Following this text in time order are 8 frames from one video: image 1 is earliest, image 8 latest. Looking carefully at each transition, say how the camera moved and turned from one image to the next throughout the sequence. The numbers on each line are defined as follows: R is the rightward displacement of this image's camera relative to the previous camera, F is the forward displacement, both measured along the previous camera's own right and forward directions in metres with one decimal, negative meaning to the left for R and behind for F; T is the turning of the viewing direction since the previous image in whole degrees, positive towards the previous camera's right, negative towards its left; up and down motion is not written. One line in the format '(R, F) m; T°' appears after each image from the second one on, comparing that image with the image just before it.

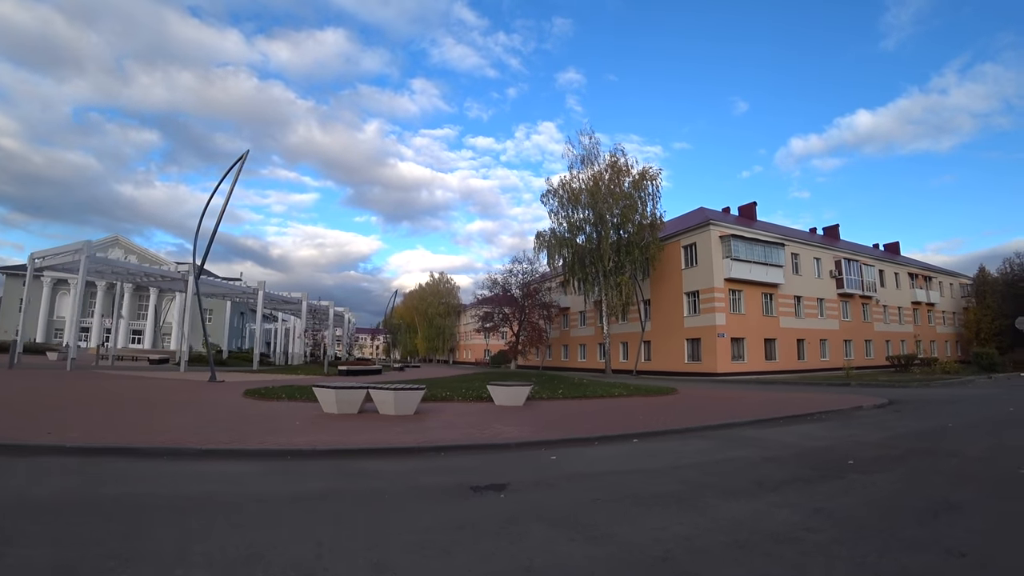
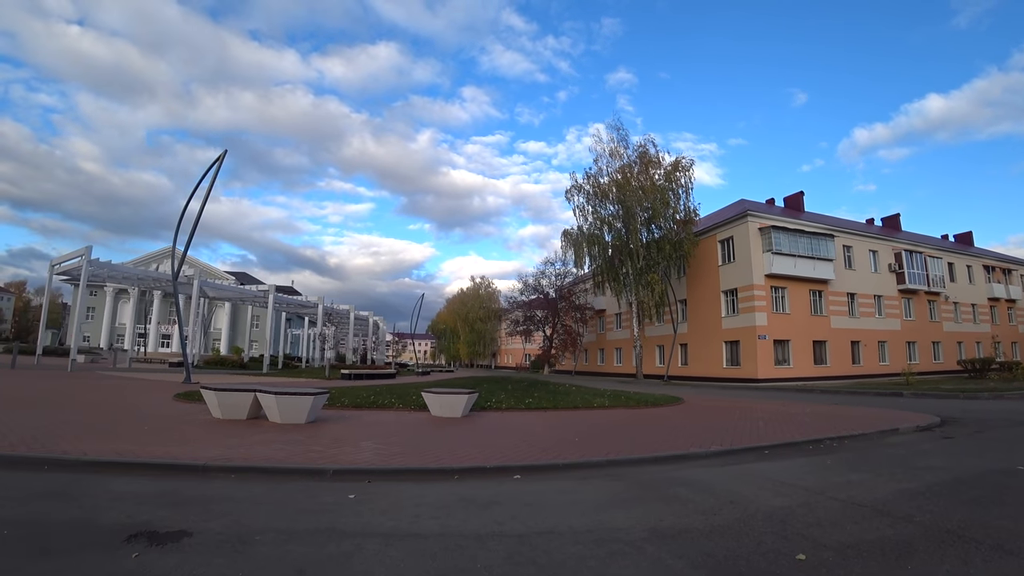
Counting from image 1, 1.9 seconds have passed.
(+2.6, +2.8) m; -5°
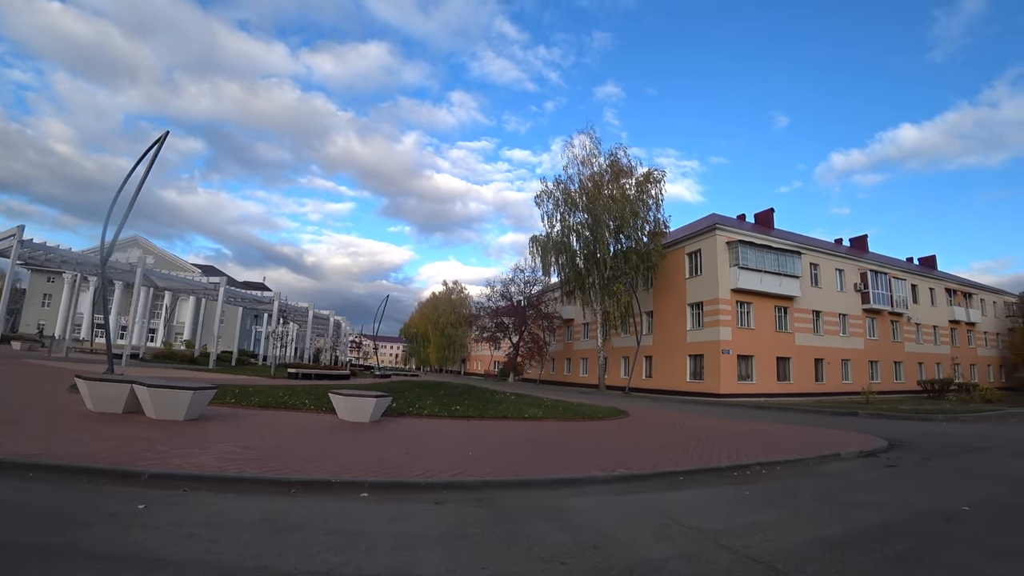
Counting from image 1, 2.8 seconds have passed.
(+1.2, +1.2) m; +2°
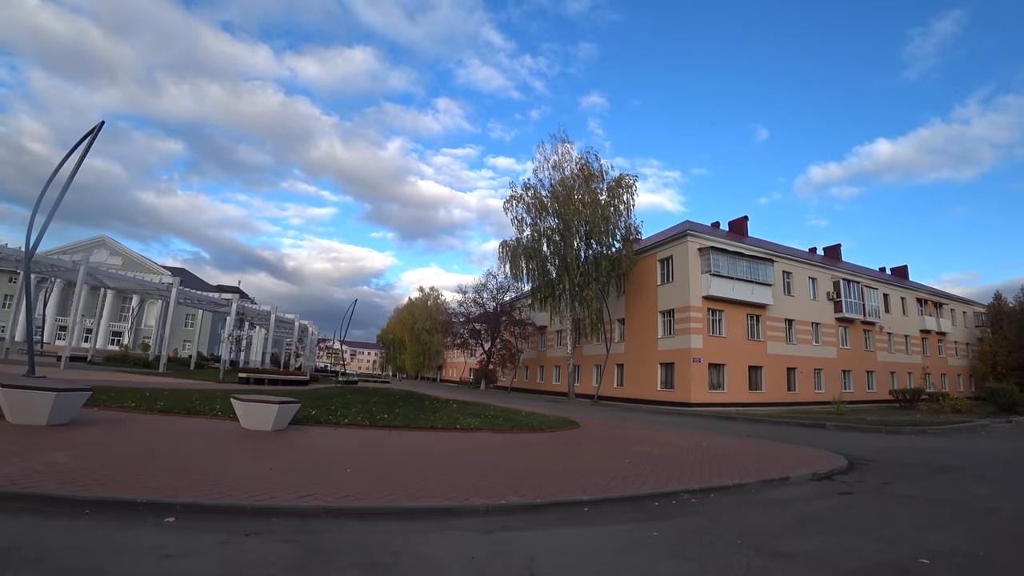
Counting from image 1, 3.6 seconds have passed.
(+1.1, +1.2) m; +2°
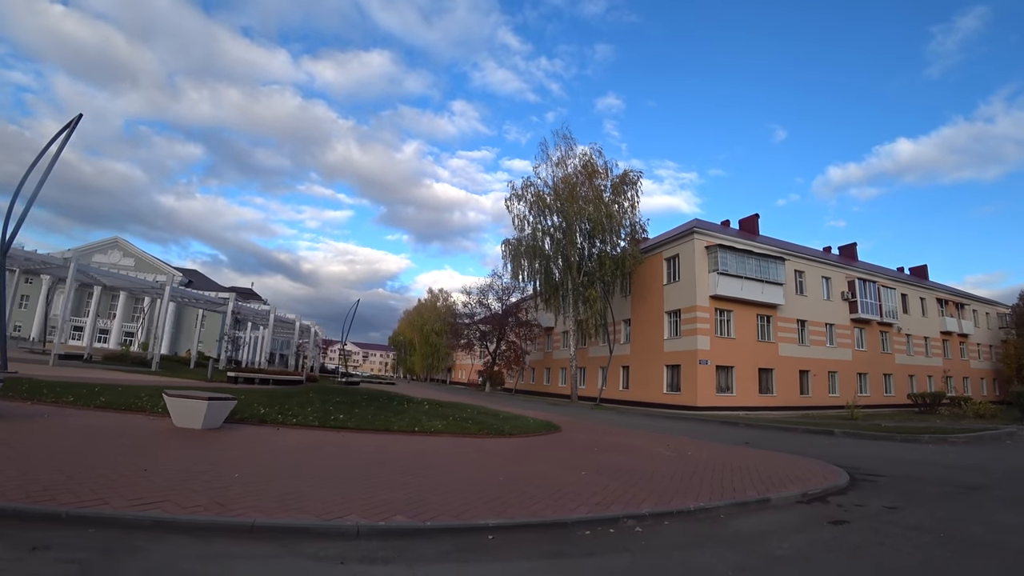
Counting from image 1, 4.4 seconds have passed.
(+1.0, +1.2) m; -1°
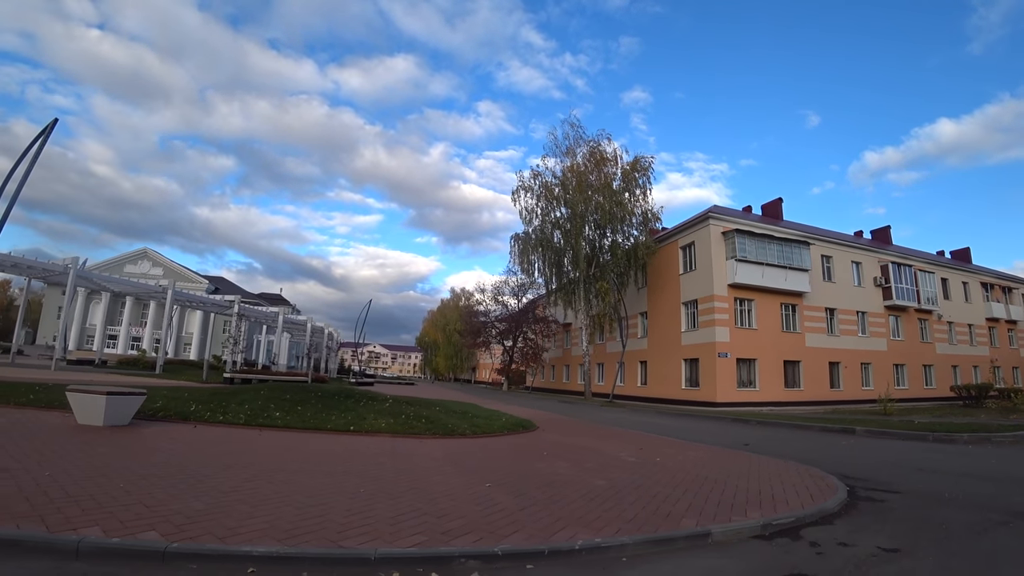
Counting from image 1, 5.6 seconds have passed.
(+1.5, +1.6) m; -3°
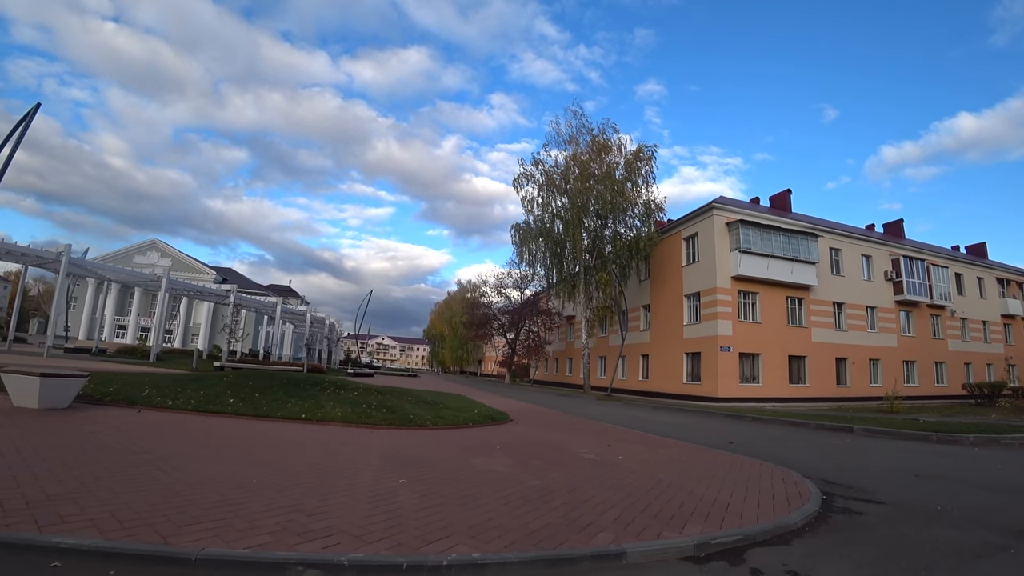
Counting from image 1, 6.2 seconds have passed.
(+0.9, +0.8) m; -1°
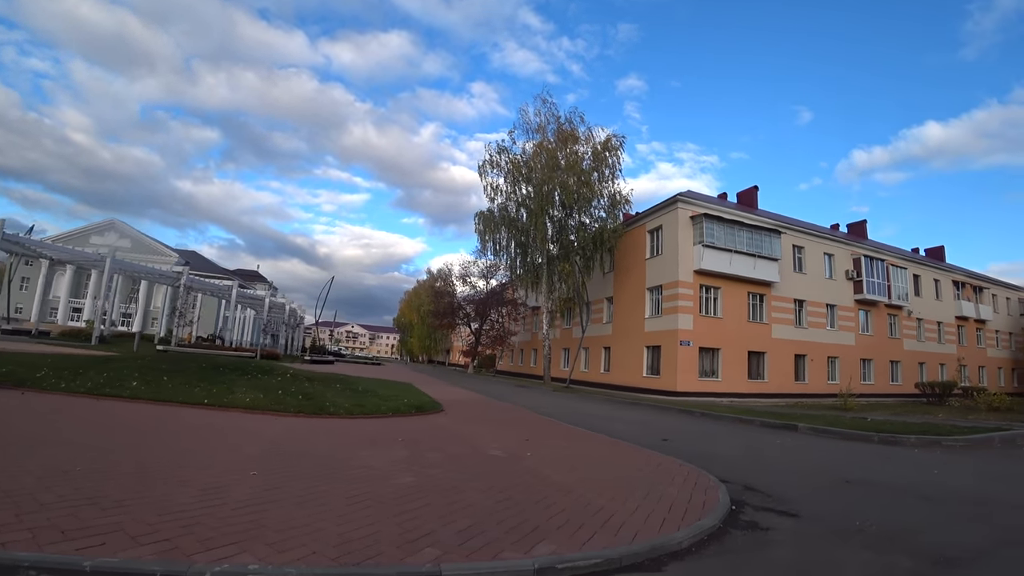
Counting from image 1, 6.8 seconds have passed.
(+0.9, +0.8) m; +3°
